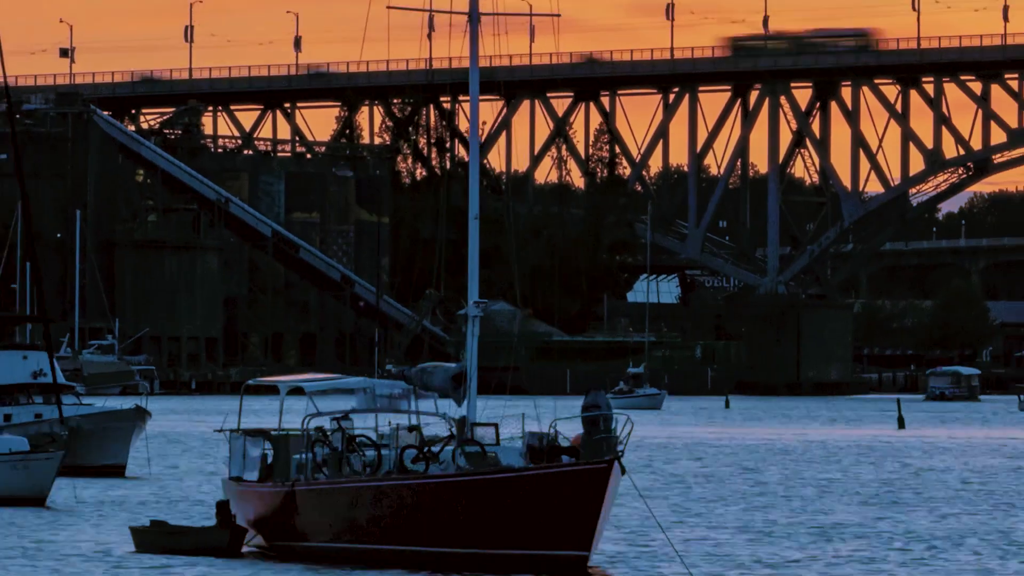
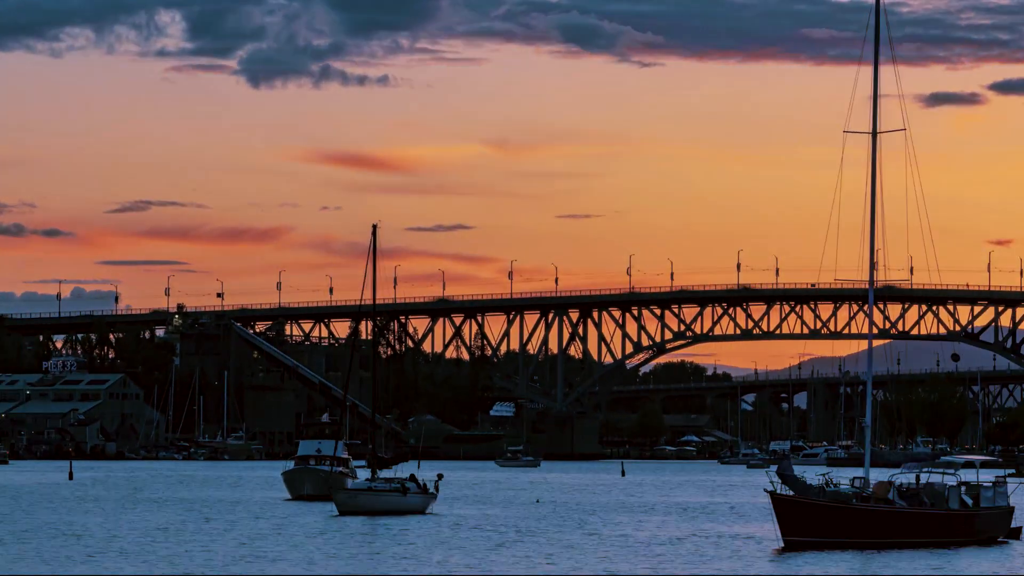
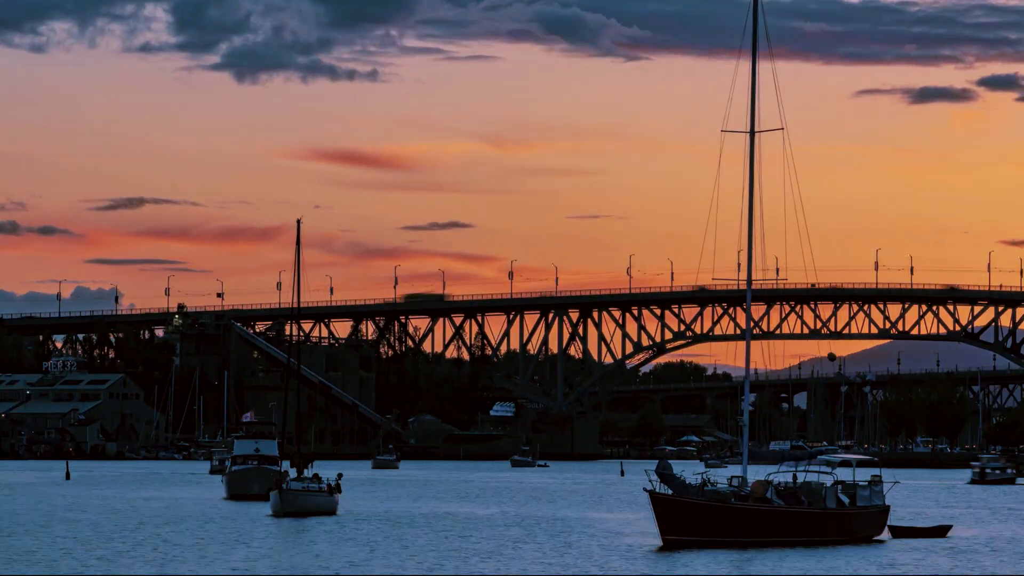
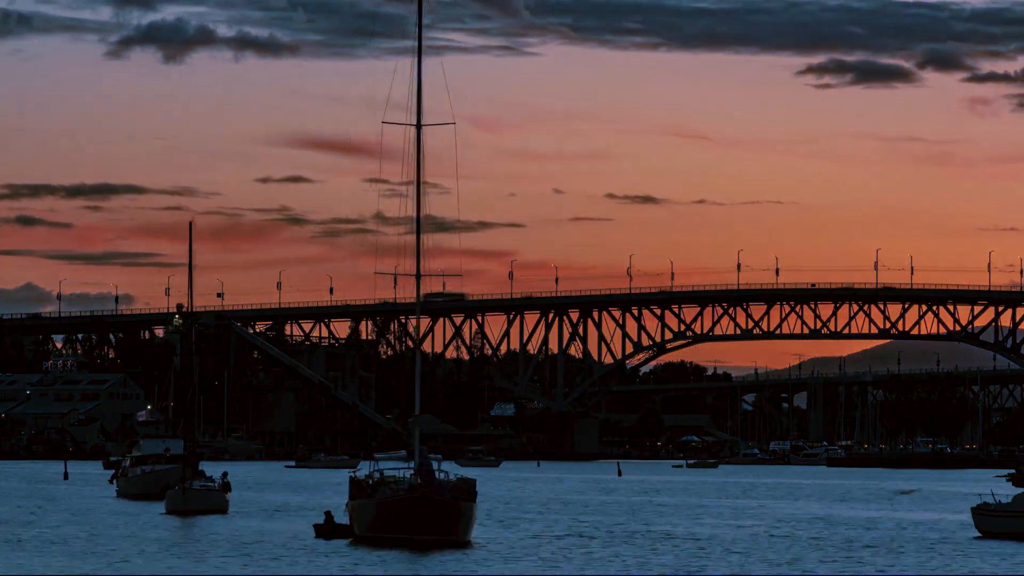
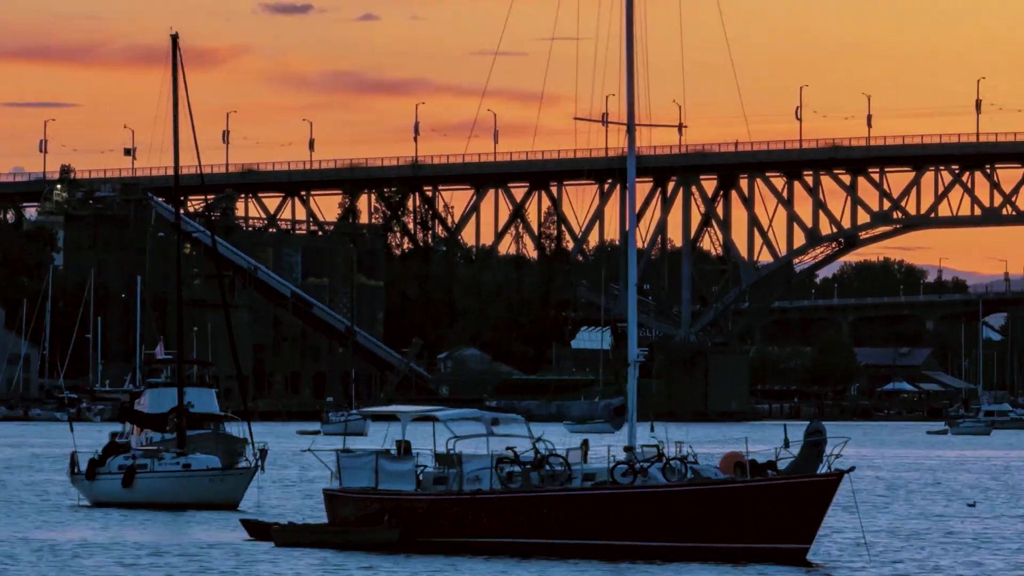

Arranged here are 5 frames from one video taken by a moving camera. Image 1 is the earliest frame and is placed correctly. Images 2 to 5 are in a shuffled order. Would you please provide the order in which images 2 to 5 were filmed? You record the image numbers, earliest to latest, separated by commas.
5, 2, 3, 4
